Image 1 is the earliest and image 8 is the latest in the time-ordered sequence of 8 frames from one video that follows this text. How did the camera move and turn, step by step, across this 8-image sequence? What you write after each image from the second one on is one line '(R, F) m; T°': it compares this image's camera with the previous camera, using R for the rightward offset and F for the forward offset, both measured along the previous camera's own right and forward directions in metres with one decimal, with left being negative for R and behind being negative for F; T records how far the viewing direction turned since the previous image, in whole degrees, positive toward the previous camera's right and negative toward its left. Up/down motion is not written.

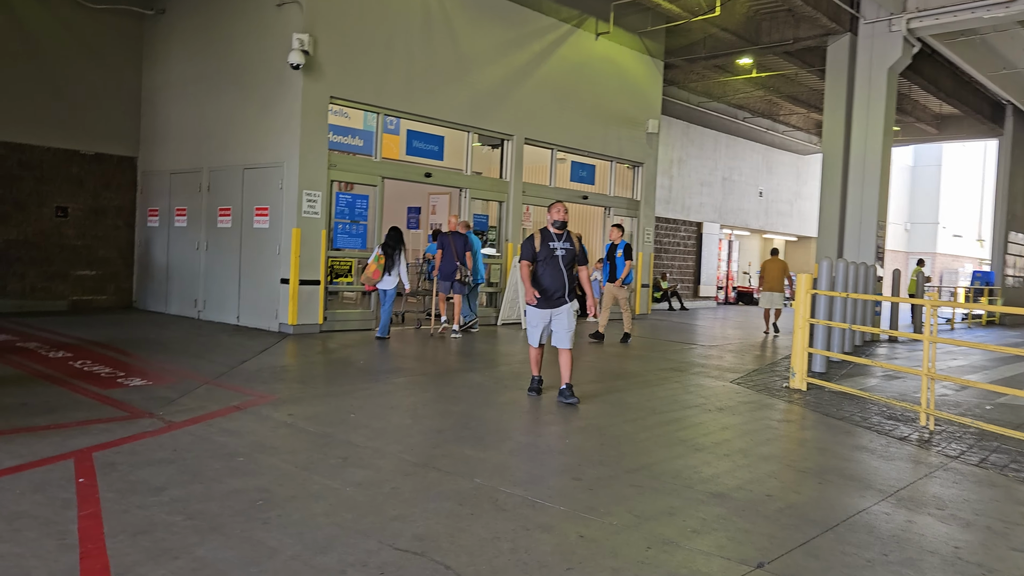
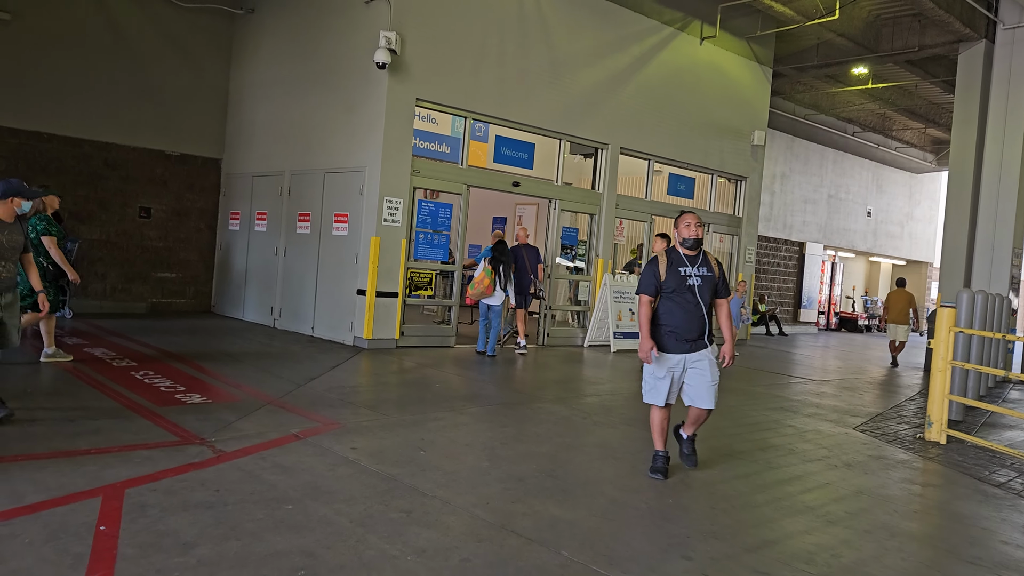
(-0.1, +0.7) m; -6°
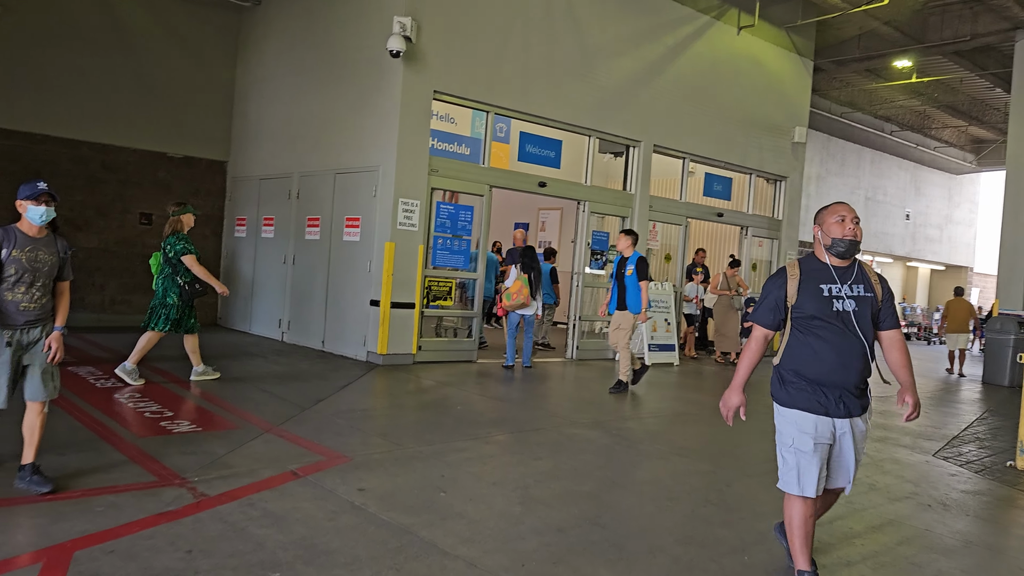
(-0.1, +0.8) m; -1°
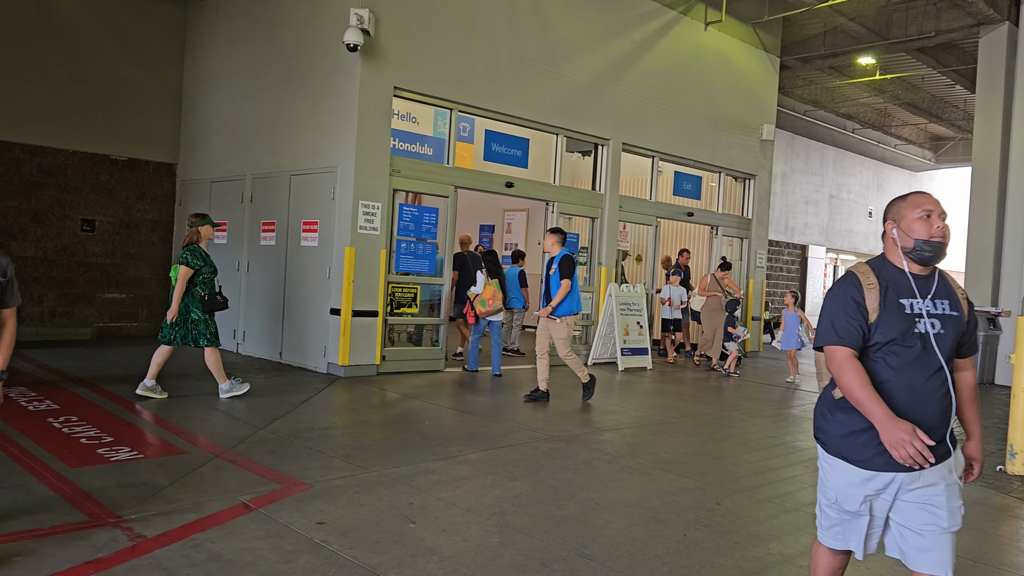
(0.0, +0.4) m; +3°
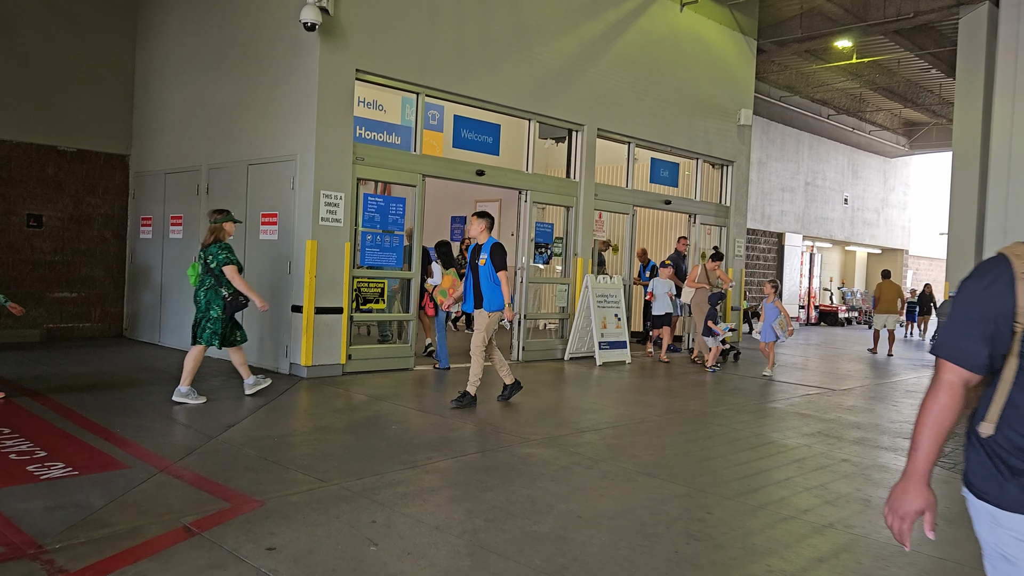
(0.0, +0.4) m; +2°
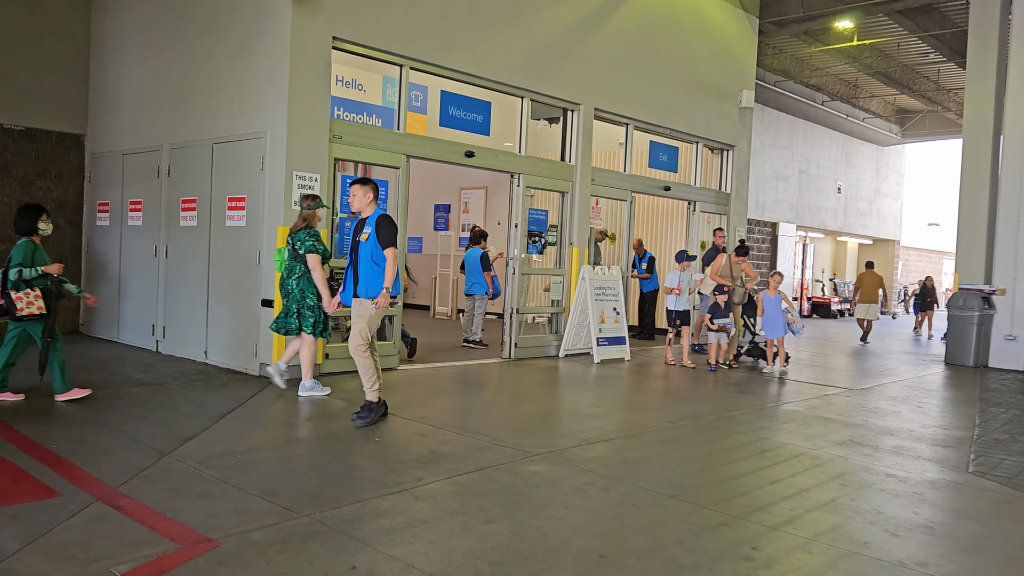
(-0.1, +0.7) m; +1°
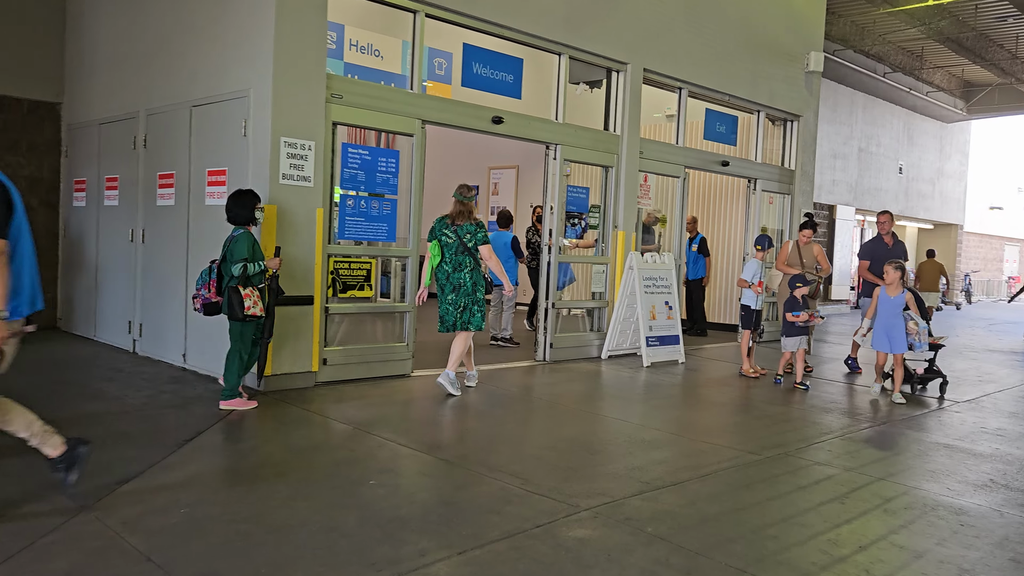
(0.0, +1.2) m; -2°
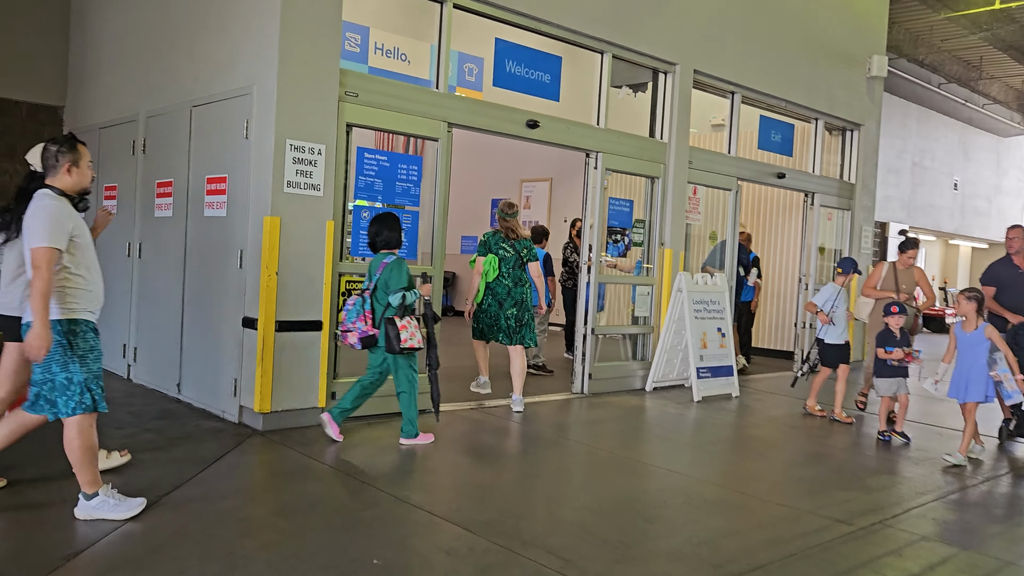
(0.0, +0.7) m; -2°
